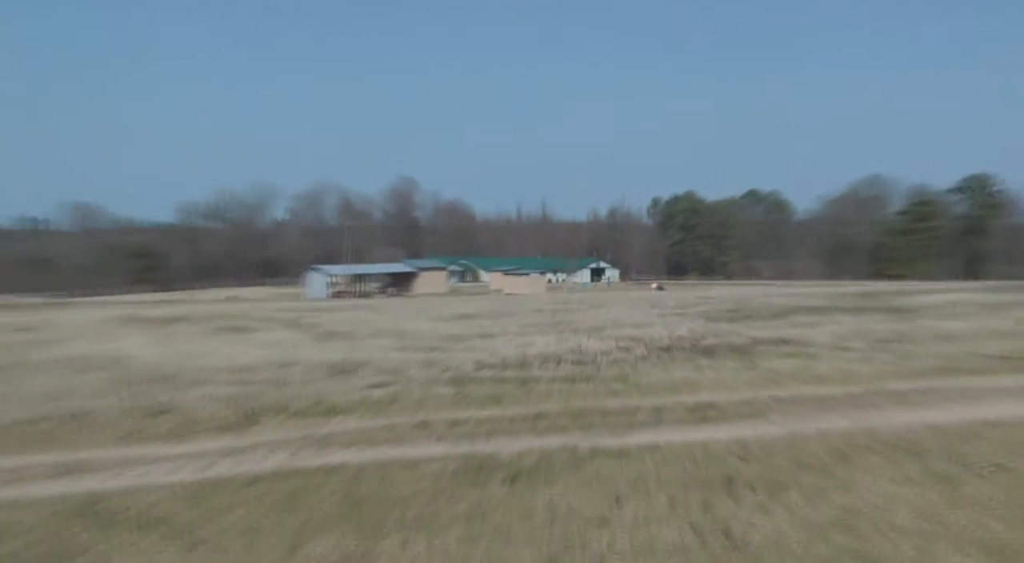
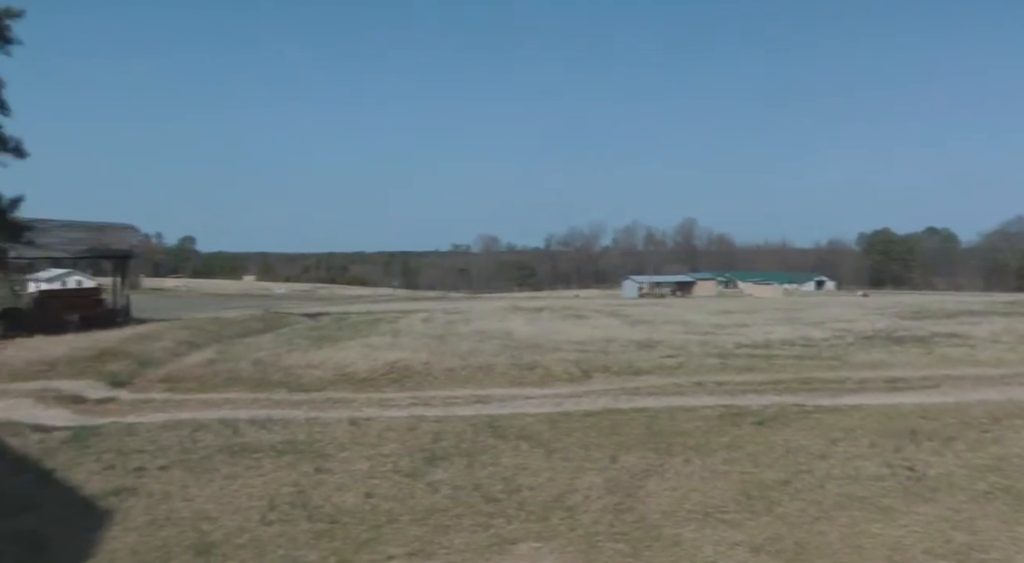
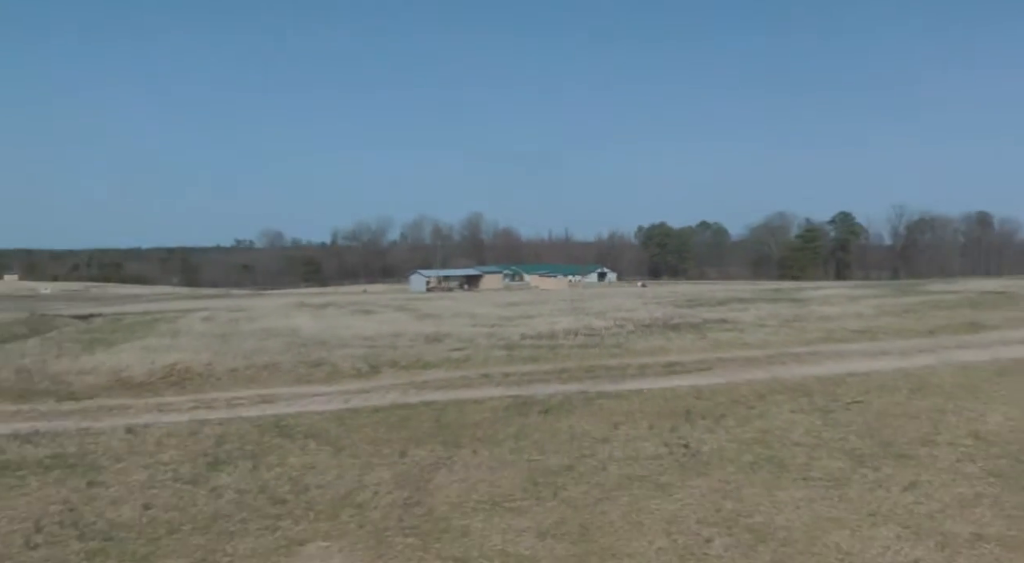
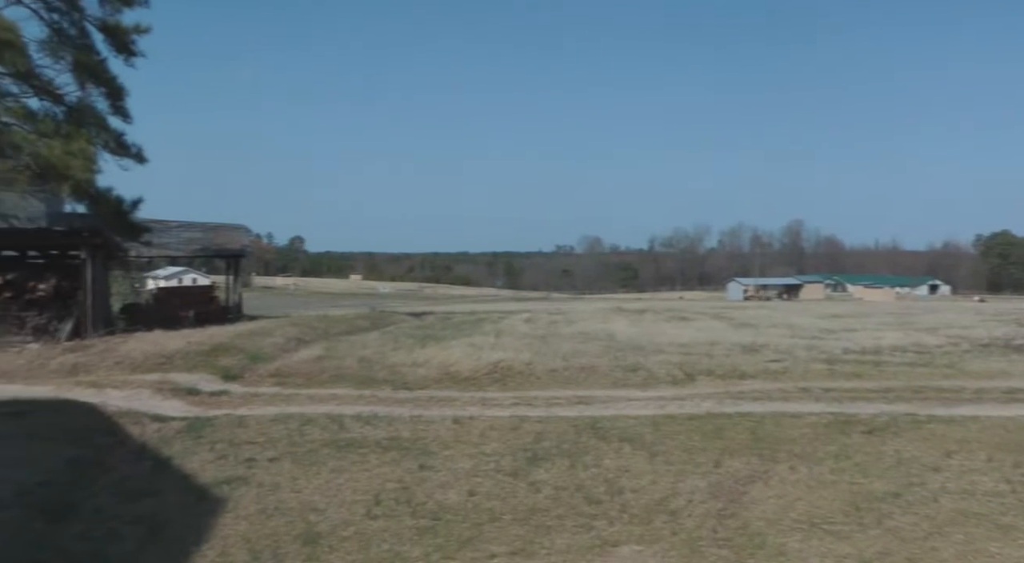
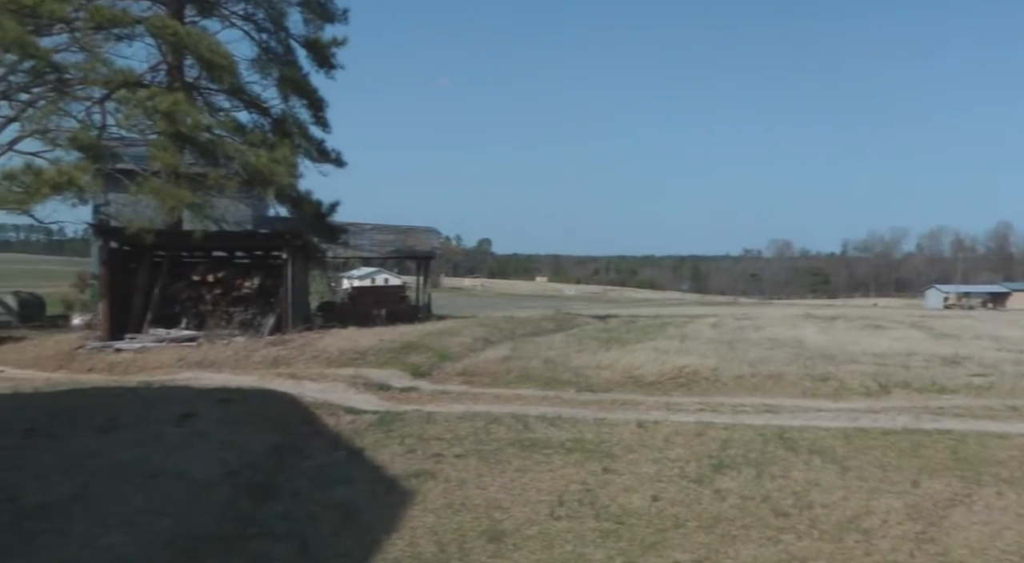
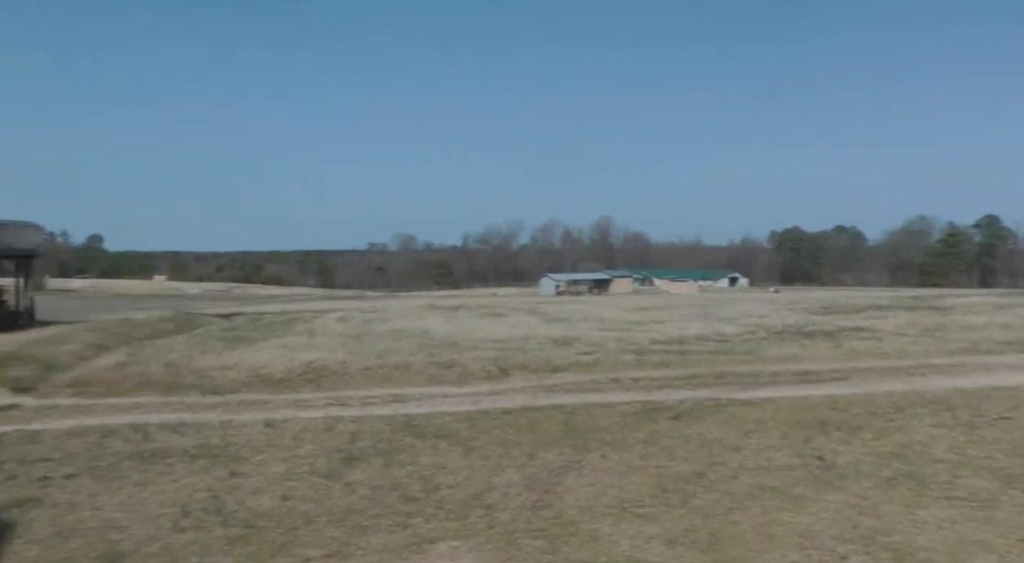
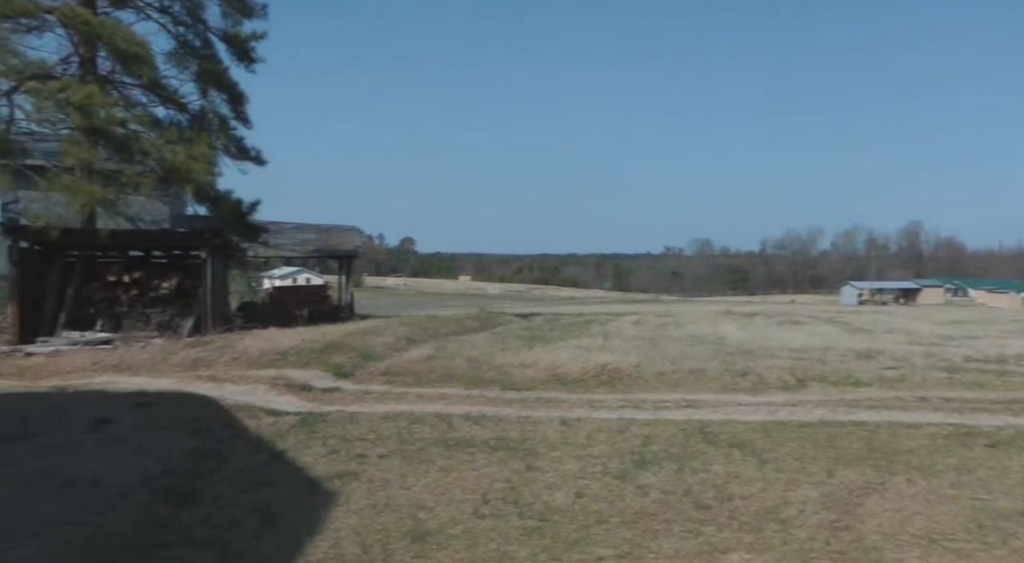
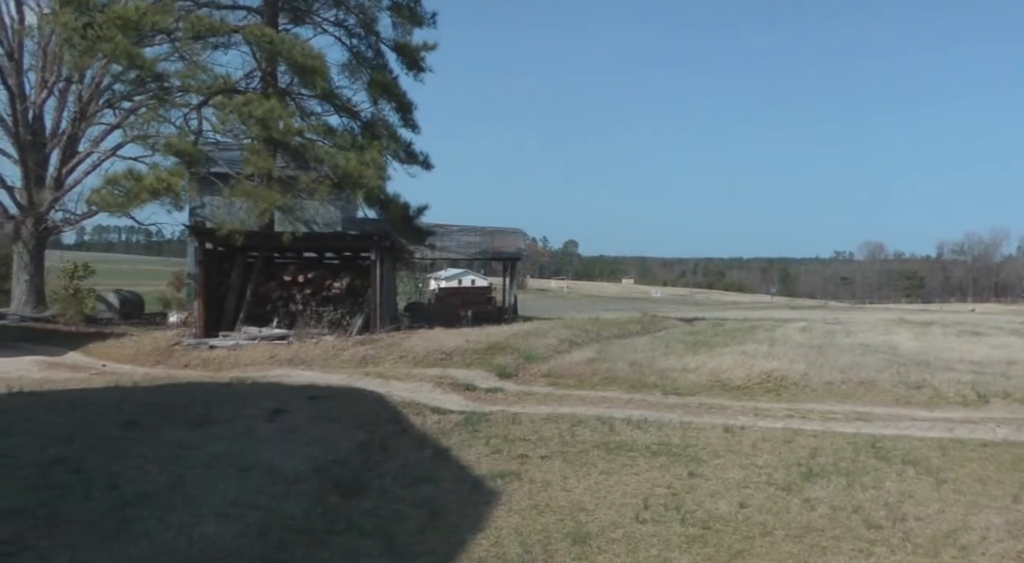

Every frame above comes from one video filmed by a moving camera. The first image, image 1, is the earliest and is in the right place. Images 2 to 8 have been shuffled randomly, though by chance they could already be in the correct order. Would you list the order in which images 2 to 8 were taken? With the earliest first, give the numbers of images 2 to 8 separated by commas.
3, 6, 2, 4, 7, 5, 8
